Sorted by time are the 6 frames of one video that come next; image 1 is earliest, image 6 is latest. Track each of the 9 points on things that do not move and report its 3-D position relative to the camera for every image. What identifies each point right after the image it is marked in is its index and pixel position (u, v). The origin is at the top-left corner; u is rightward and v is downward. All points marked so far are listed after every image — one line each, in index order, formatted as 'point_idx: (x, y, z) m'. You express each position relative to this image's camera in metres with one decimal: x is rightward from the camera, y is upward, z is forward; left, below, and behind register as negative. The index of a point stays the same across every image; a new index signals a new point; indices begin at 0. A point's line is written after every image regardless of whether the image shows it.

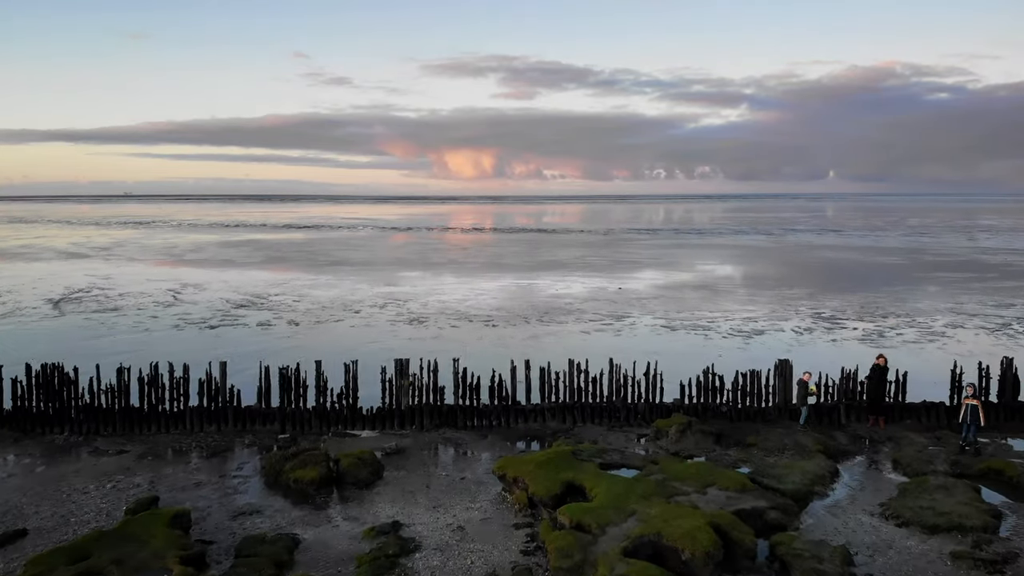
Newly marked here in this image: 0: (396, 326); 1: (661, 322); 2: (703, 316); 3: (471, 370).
0: (-1.6, -0.5, +16.4) m
1: (+2.0, -0.5, +16.3) m
2: (+2.8, -0.4, +17.4) m
3: (-0.4, -0.9, +12.5) m
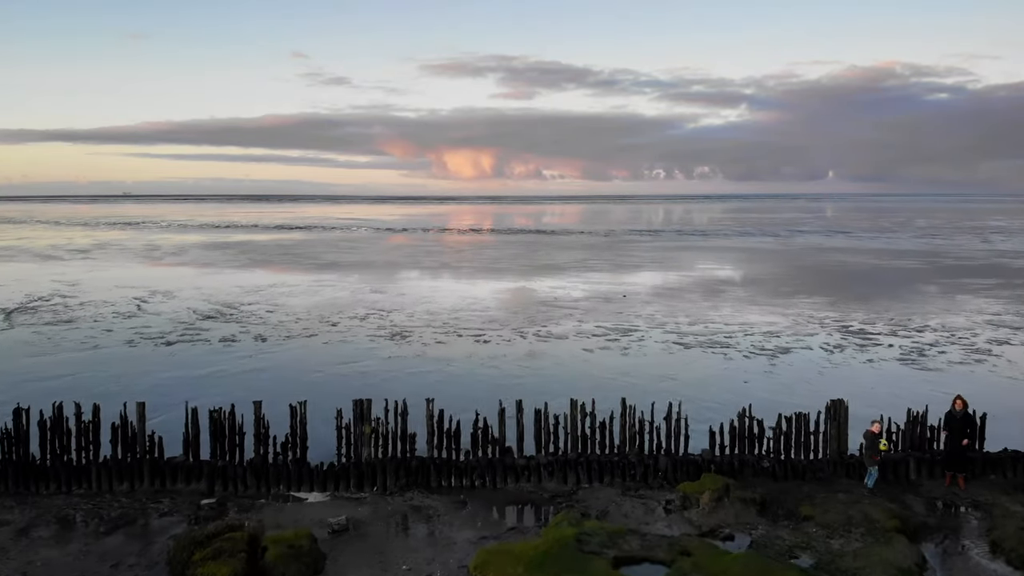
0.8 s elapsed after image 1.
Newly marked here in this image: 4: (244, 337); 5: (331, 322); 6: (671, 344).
0: (-1.7, -0.6, +14.6) m
1: (+2.0, -0.6, +14.5) m
2: (+2.7, -0.5, +15.6) m
3: (-0.5, -1.0, +10.7) m
4: (-3.4, -0.6, +15.1) m
5: (-2.5, -0.5, +16.5) m
6: (+1.9, -0.7, +13.9) m
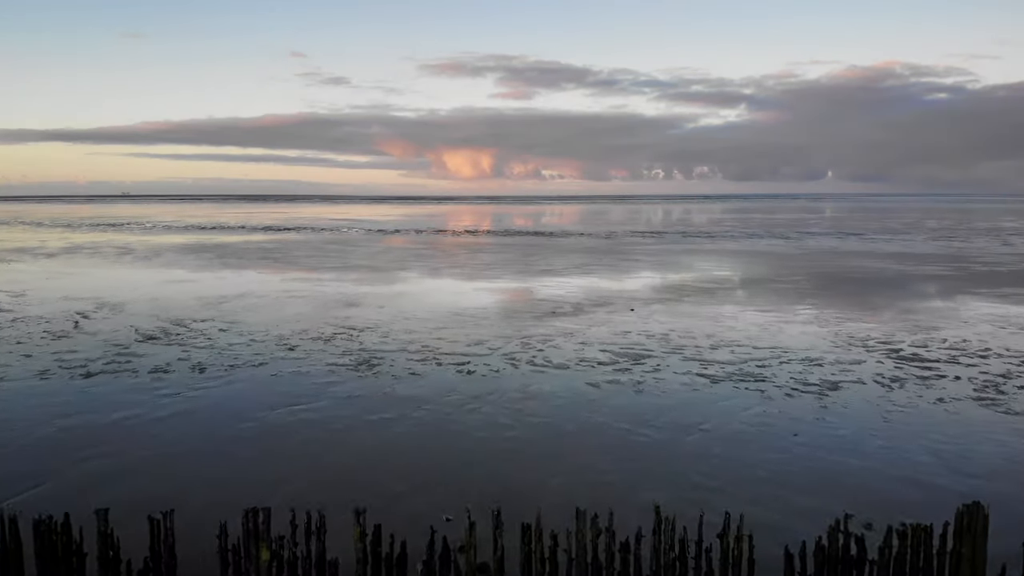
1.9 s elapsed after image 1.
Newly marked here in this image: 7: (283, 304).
0: (-1.8, -0.8, +12.1) m
1: (+1.9, -0.8, +12.0) m
2: (+2.6, -0.7, +13.2) m
3: (-0.6, -1.2, +8.3) m
4: (-3.5, -0.8, +12.7) m
5: (-2.6, -0.7, +14.0) m
6: (+1.7, -0.9, +11.5) m
7: (-3.8, -0.2, +19.8) m
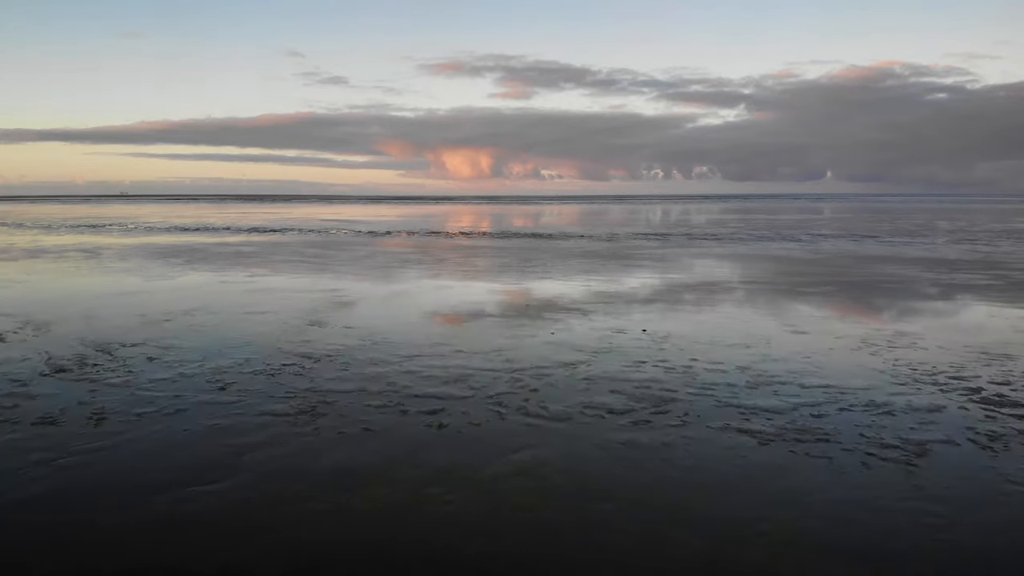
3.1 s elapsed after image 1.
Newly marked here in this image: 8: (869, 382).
0: (-1.9, -1.0, +9.4) m
1: (+1.7, -1.0, +9.3) m
2: (+2.5, -1.0, +10.5) m
3: (-0.7, -1.5, +5.6) m
4: (-3.6, -1.0, +10.0) m
5: (-2.7, -0.9, +11.3) m
6: (+1.6, -1.1, +8.8) m
7: (-3.9, -0.5, +17.1) m
8: (+3.4, -0.9, +11.4) m
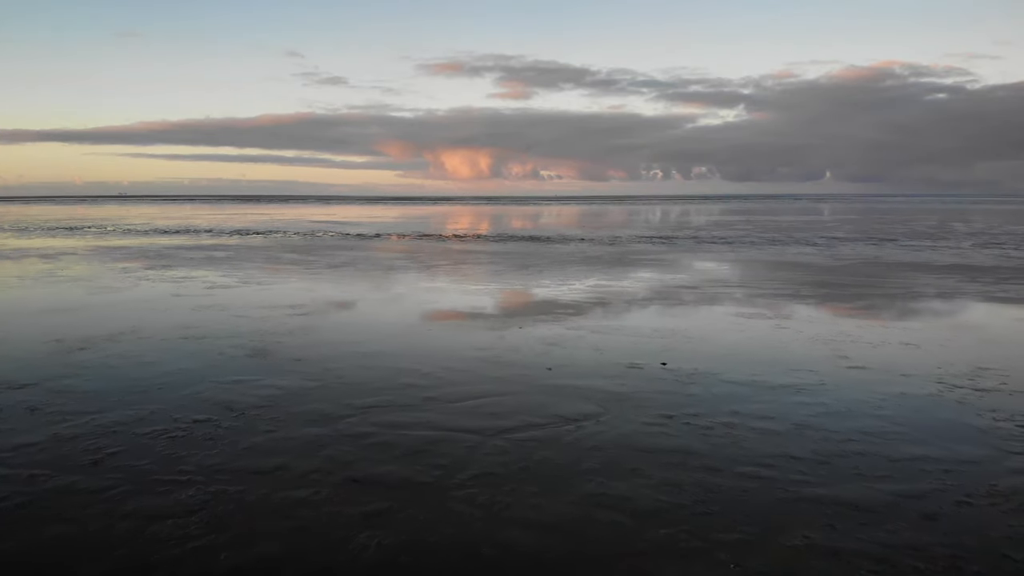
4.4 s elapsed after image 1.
0: (-2.0, -1.3, +6.5) m
1: (+1.6, -1.3, +6.4) m
2: (+2.4, -1.2, +7.5) m
3: (-0.8, -1.7, +2.6) m
4: (-3.8, -1.3, +7.0) m
5: (-2.9, -1.1, +8.3) m
6: (+1.5, -1.3, +5.8) m
7: (-4.1, -0.7, +14.2) m
8: (+3.3, -1.1, +8.5) m
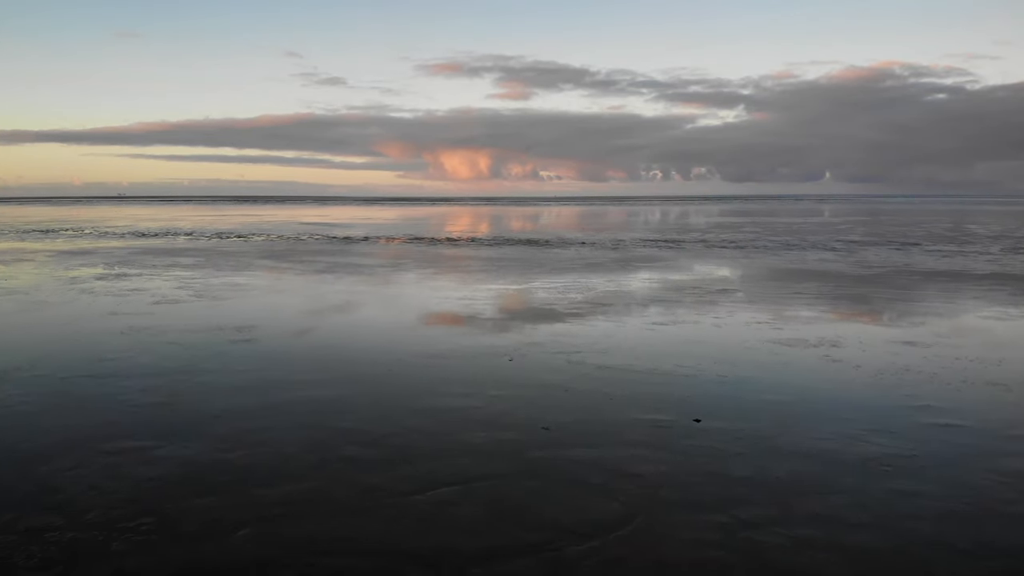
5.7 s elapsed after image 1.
0: (-2.1, -1.6, +3.5) m
1: (+1.5, -1.5, +3.4) m
2: (+2.3, -1.5, +4.5) m
3: (-1.0, -2.0, -0.4) m
4: (-3.9, -1.6, +4.0) m
5: (-3.0, -1.4, +5.3) m
6: (+1.4, -1.6, +2.8) m
7: (-4.2, -1.0, +11.2) m
8: (+3.2, -1.4, +5.5) m
